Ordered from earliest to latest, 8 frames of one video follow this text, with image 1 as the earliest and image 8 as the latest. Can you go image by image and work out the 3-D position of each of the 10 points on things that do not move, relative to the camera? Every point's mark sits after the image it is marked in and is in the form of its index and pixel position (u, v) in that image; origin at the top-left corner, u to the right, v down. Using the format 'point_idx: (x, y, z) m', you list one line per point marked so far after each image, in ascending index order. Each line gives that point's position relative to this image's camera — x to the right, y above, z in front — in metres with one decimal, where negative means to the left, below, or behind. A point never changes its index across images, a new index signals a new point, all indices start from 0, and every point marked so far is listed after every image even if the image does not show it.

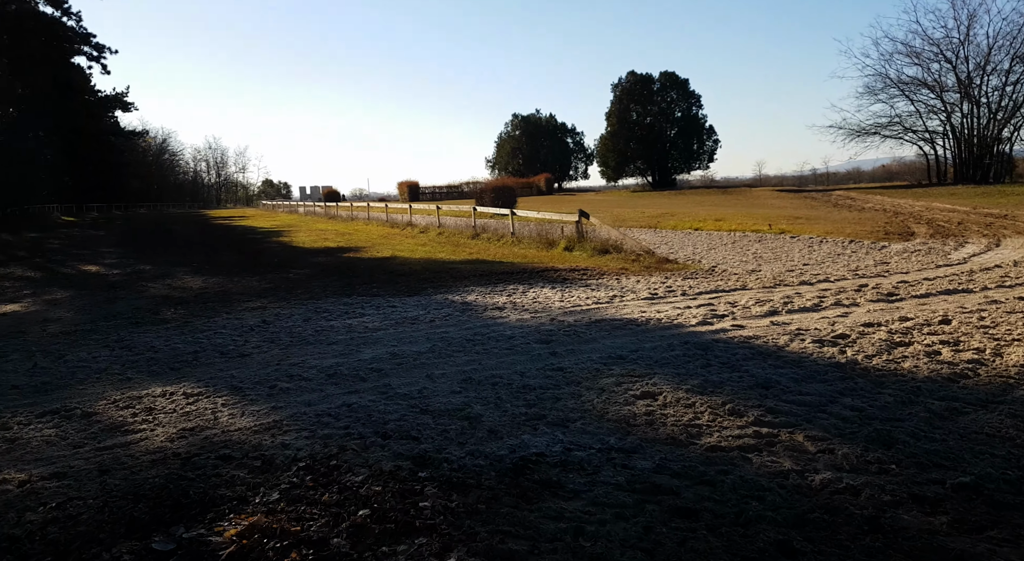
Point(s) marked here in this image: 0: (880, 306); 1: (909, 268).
0: (+3.9, -0.2, +7.6) m
1: (+6.5, +0.3, +11.5) m
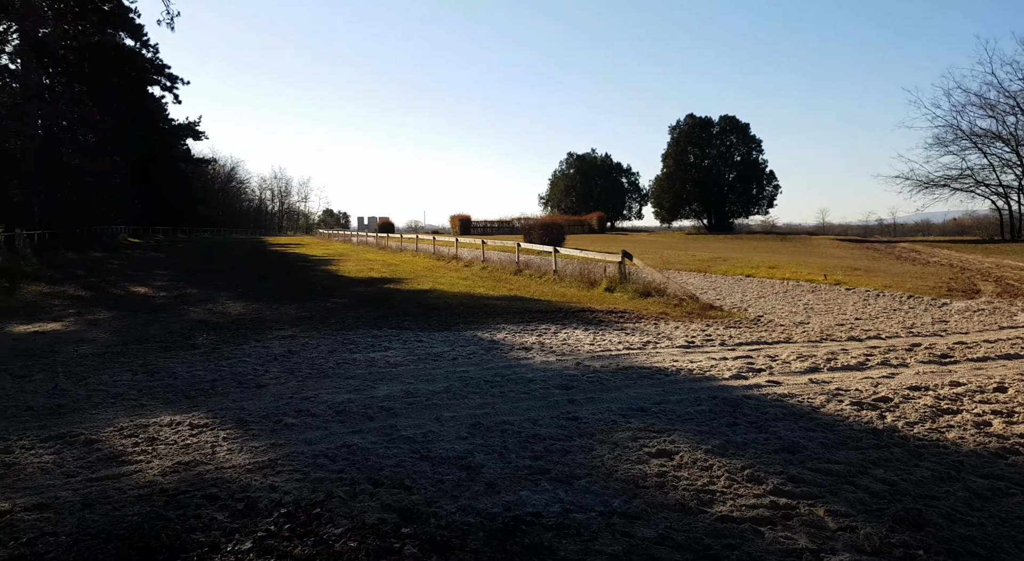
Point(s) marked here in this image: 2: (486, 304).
0: (+4.2, -0.8, +7.1) m
1: (+7.1, -0.7, +10.9) m
2: (-0.5, -0.4, +13.6) m
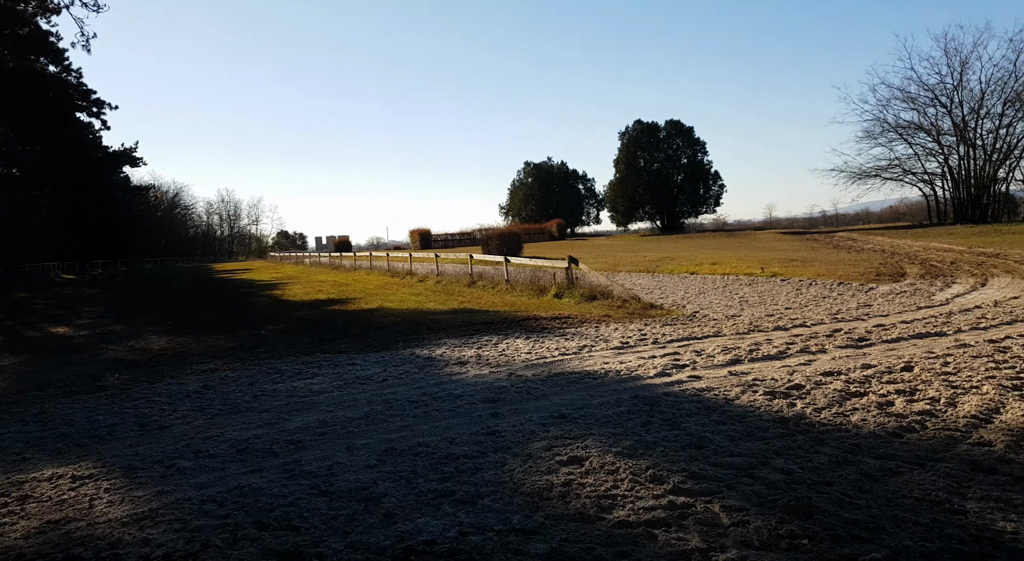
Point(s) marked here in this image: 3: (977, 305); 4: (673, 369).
0: (+3.4, -0.7, +7.2) m
1: (+6.1, -0.4, +11.2) m
2: (-1.6, -0.7, +13.4) m
3: (+7.5, -0.3, +11.2) m
4: (+1.5, -0.8, +6.6) m
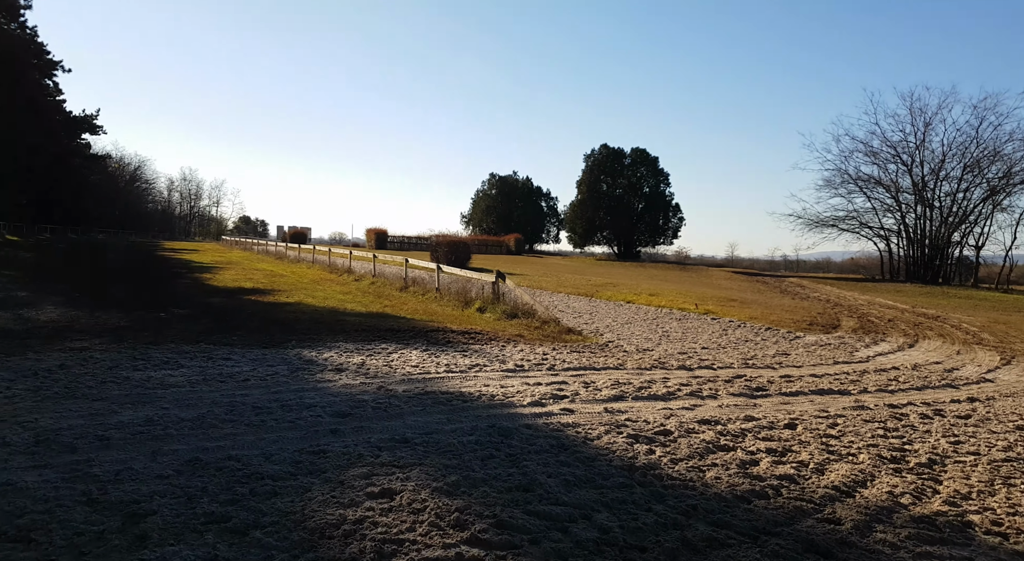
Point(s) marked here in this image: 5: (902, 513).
0: (+2.2, -1.2, +7.1) m
1: (+4.6, -1.2, +11.1) m
2: (-3.2, -0.6, +12.9) m
3: (+6.1, -1.3, +11.3) m
4: (+0.3, -1.1, +6.3) m
5: (+2.2, -1.3, +4.1) m
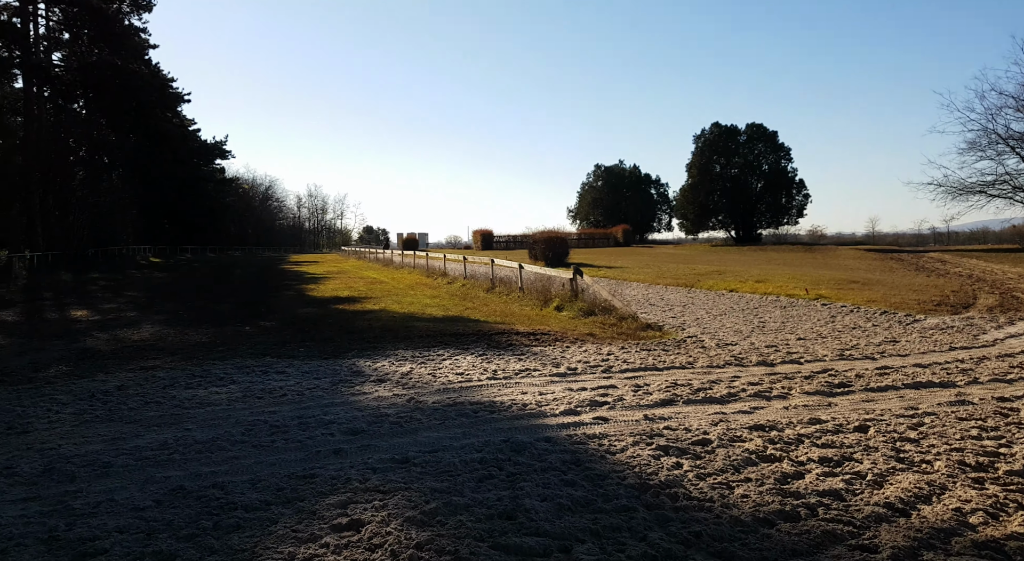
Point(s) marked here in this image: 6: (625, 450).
0: (+2.6, -1.0, +6.3) m
1: (+5.6, -0.9, +10.0) m
2: (-1.8, -0.8, +12.9) m
3: (+7.1, -0.9, +9.9) m
4: (+0.6, -1.0, +5.8) m
5: (+2.2, -1.2, +3.4) m
6: (+0.7, -1.1, +4.6) m
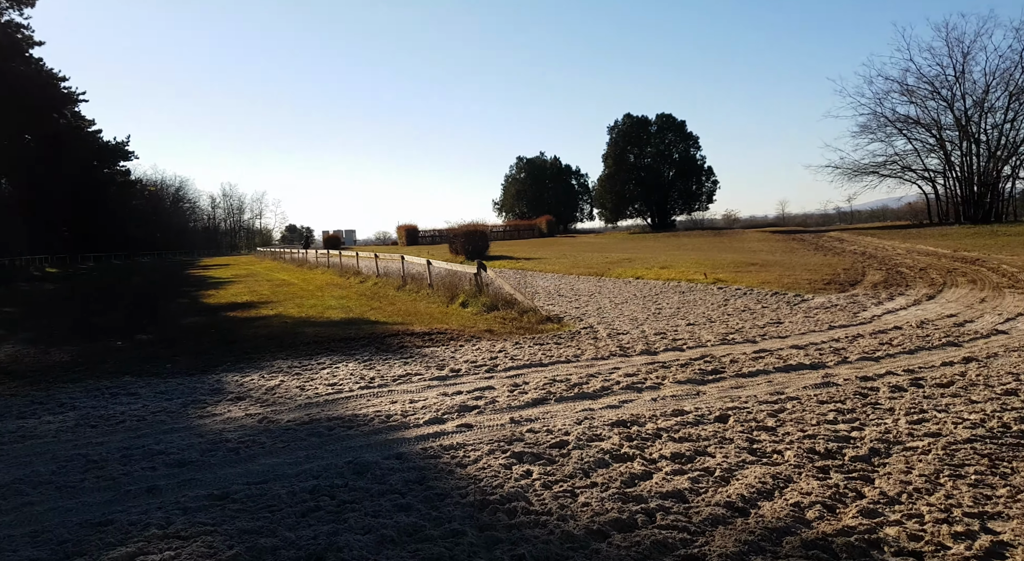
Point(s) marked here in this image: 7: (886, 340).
0: (+1.5, -1.0, +6.3) m
1: (+4.1, -0.7, +10.2) m
2: (-3.6, -0.8, +12.4) m
3: (+5.6, -0.6, +10.2) m
4: (-0.5, -1.1, +5.6) m
5: (+1.4, -1.2, +3.3) m
6: (-0.2, -1.1, +4.4) m
7: (+4.5, -0.7, +8.6) m
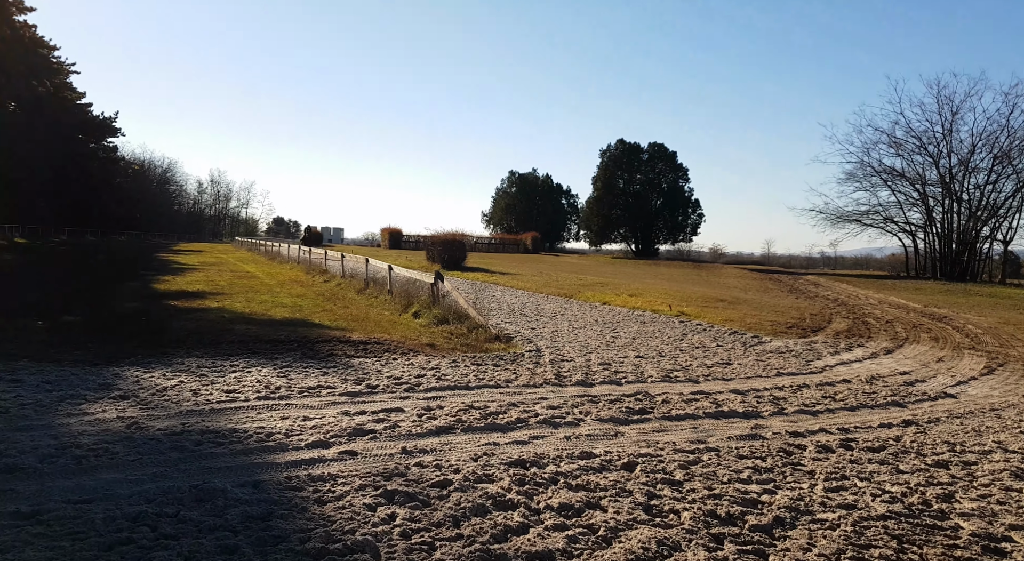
0: (+0.7, -1.2, +5.8) m
1: (+3.2, -1.3, +9.8) m
2: (-4.5, -0.7, +11.8) m
3: (+4.7, -1.3, +9.9) m
4: (-1.2, -1.1, +5.1) m
5: (+0.6, -1.4, +2.9) m
6: (-0.9, -1.2, +3.9) m
7: (+3.7, -1.3, +8.2) m
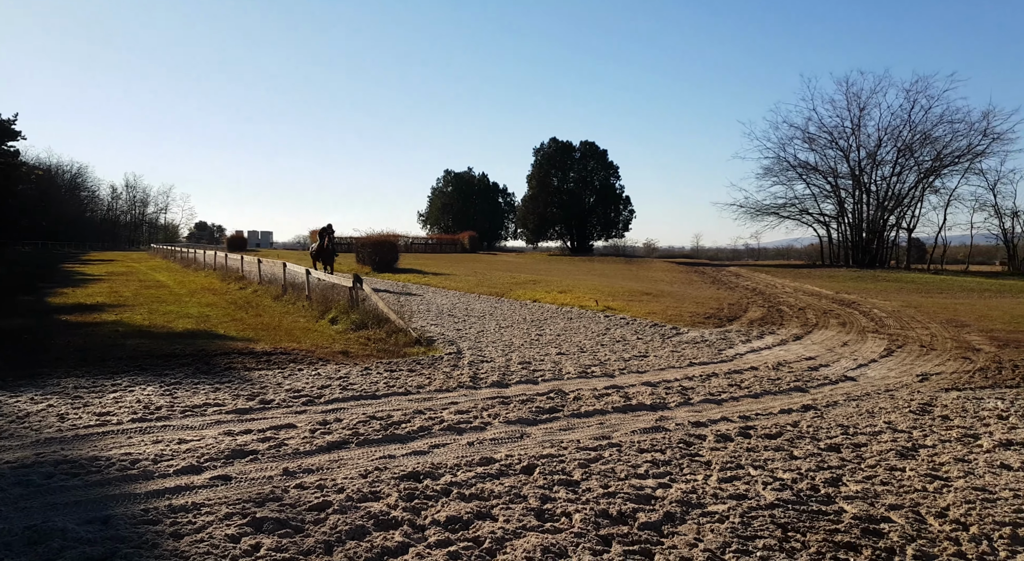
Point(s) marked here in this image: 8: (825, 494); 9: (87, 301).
0: (-0.1, -1.2, +5.6) m
1: (+2.1, -1.2, +9.9) m
2: (-5.8, -0.9, +11.1) m
3: (+3.5, -1.2, +10.1) m
4: (-1.9, -1.2, +4.7) m
5: (+0.1, -1.4, +2.7) m
6: (-1.5, -1.2, +3.5) m
7: (+2.7, -1.2, +8.3) m
8: (+2.0, -1.4, +4.5) m
9: (-10.8, -0.5, +17.6) m
